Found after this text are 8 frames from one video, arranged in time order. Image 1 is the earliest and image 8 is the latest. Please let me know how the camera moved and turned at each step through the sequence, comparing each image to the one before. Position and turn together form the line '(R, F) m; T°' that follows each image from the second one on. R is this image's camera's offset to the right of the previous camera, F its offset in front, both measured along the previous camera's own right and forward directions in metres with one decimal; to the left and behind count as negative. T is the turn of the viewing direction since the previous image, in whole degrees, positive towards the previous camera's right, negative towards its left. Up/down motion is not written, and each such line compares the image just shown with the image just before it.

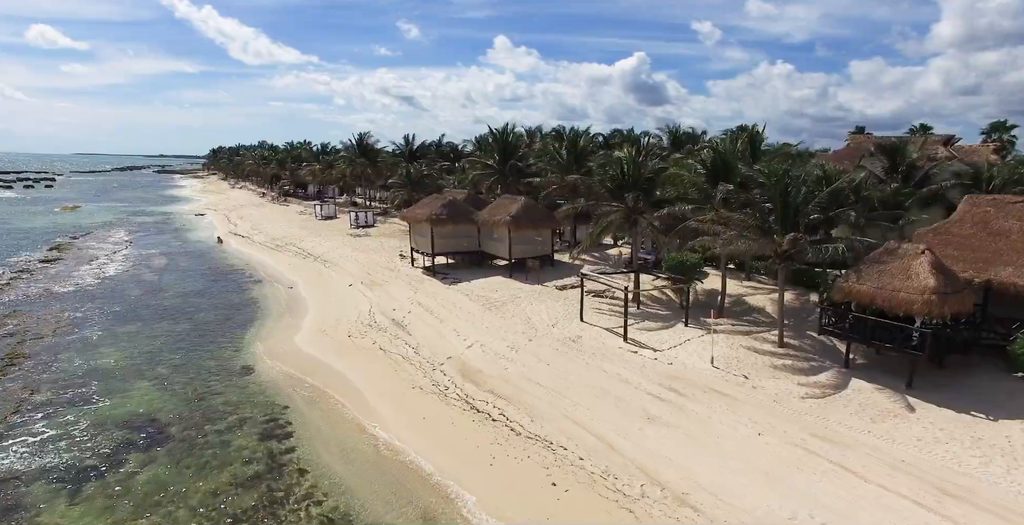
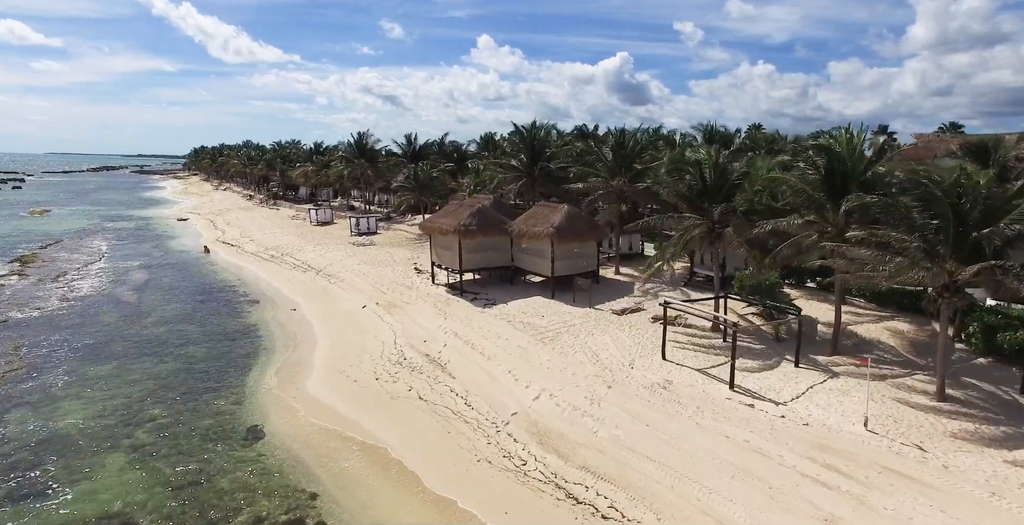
(-2.2, +3.5) m; +2°
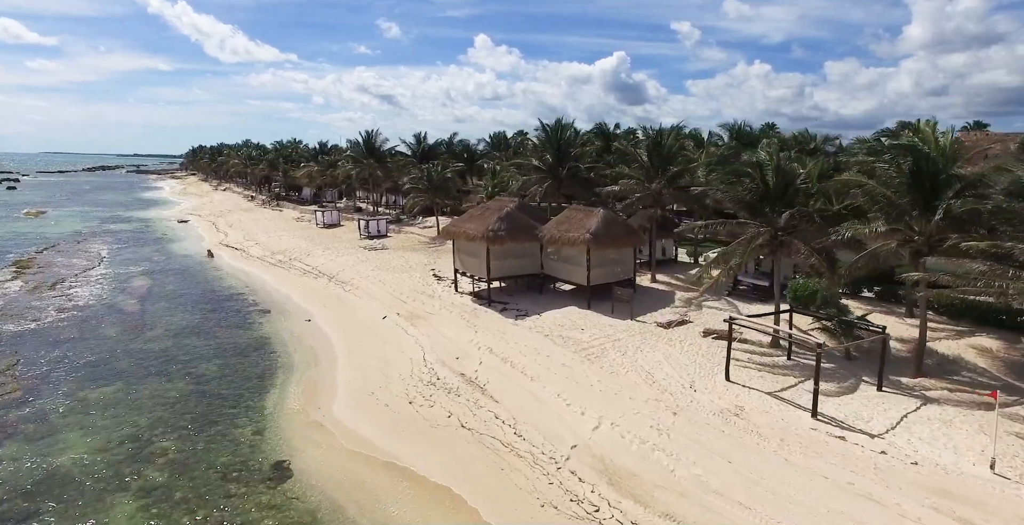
(-1.3, +1.5) m; 0°
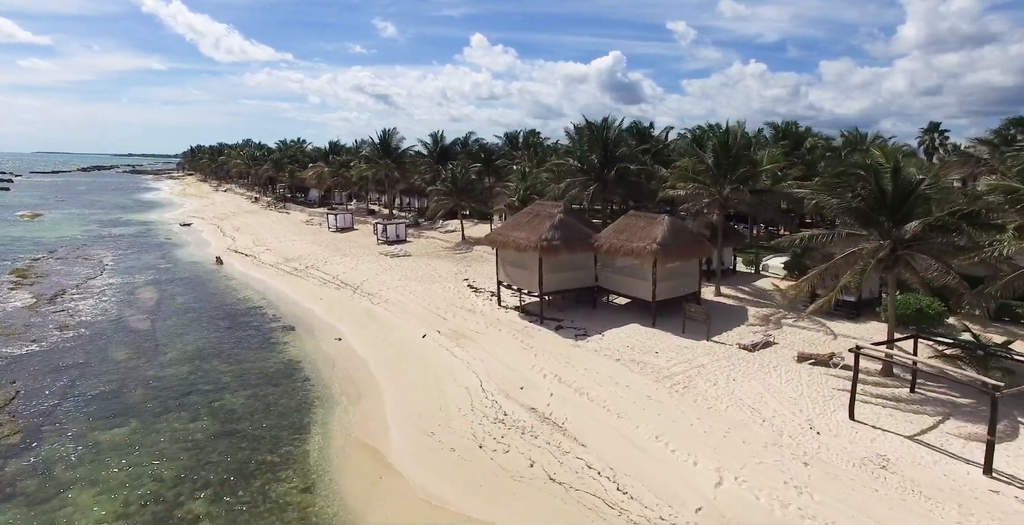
(-2.0, +2.1) m; 0°
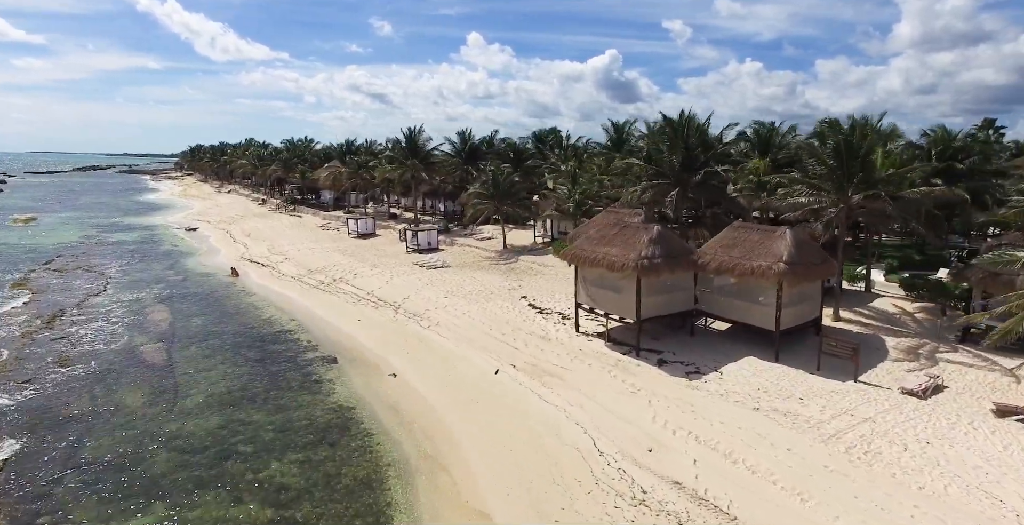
(-2.7, +3.2) m; 0°
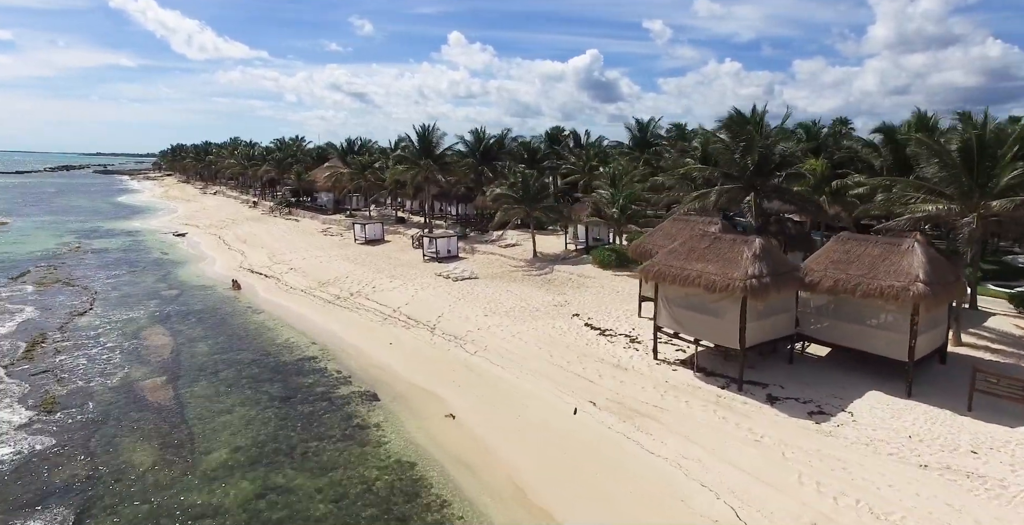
(-2.4, +2.6) m; +2°
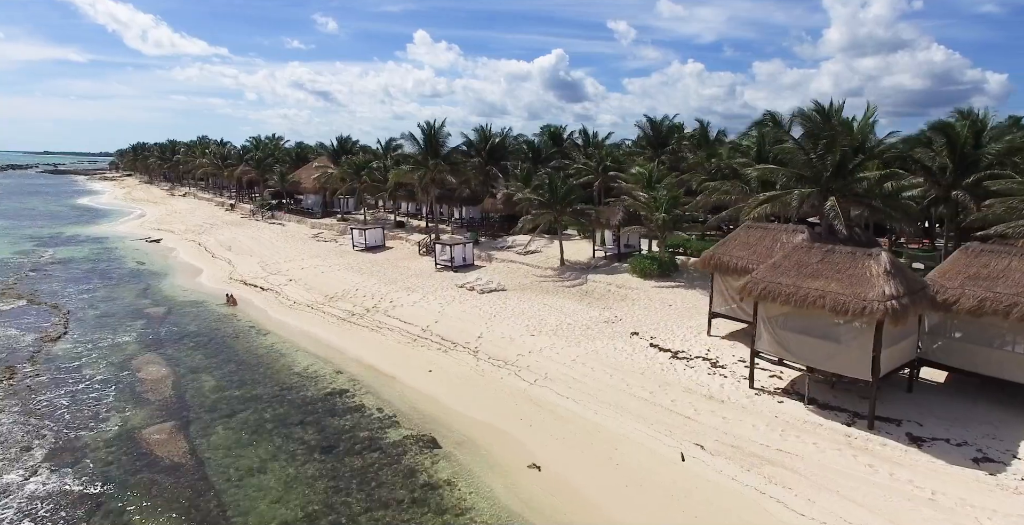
(-2.6, +2.4) m; +3°
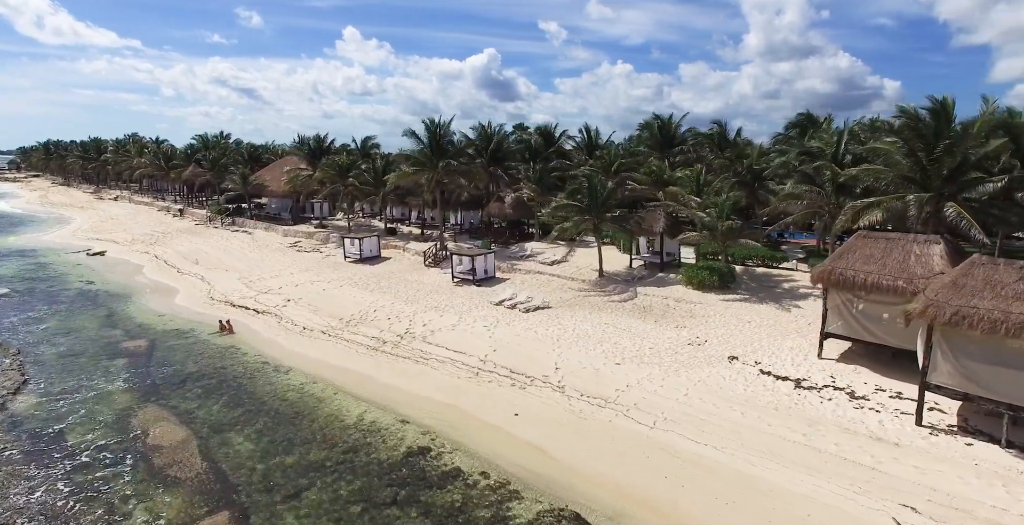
(-4.1, +3.0) m; +6°
